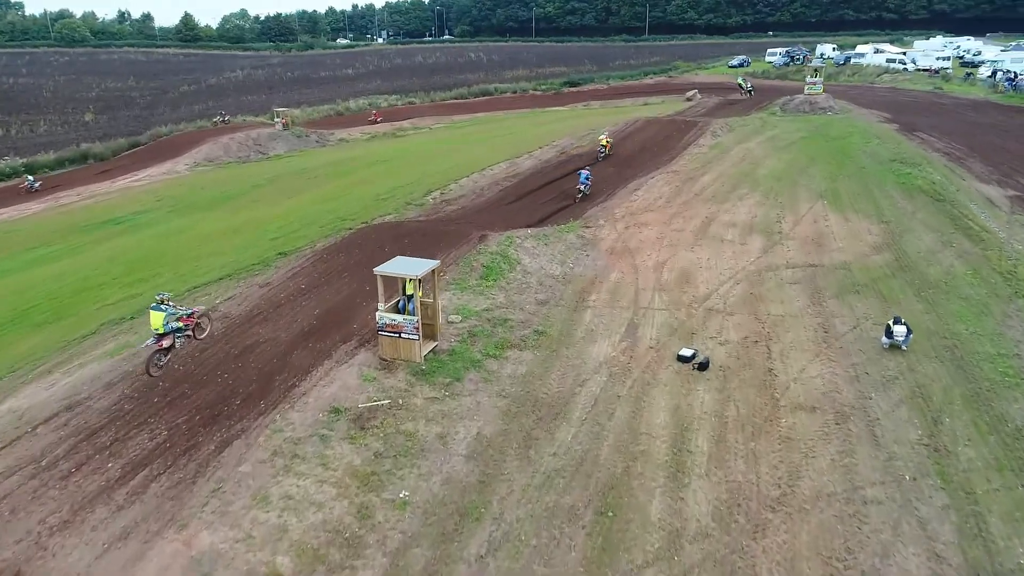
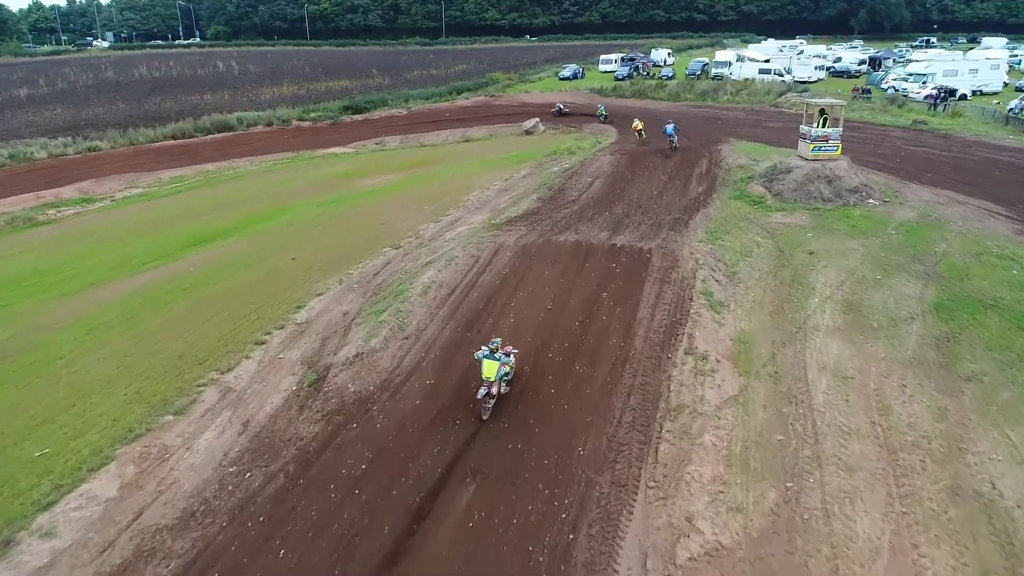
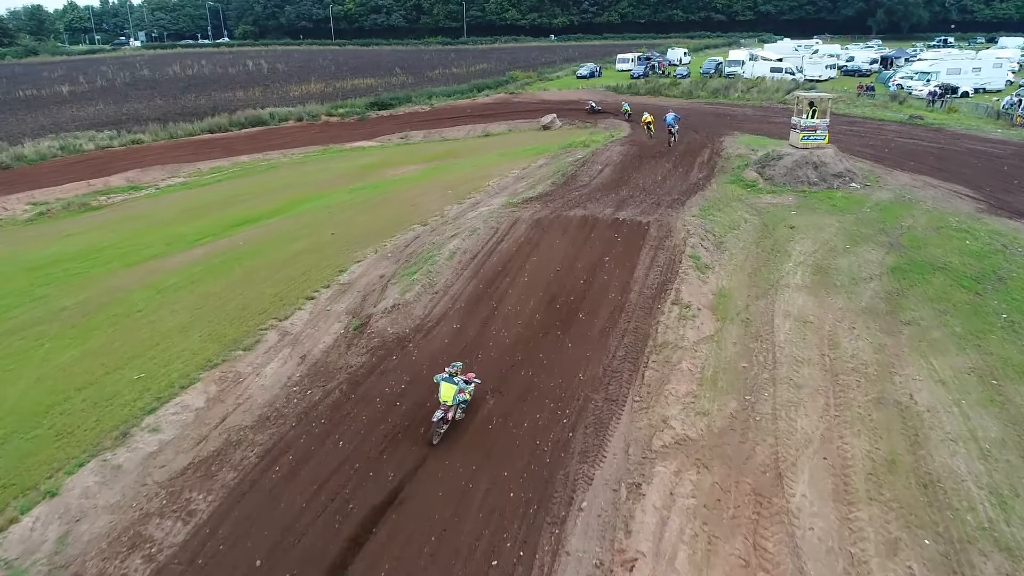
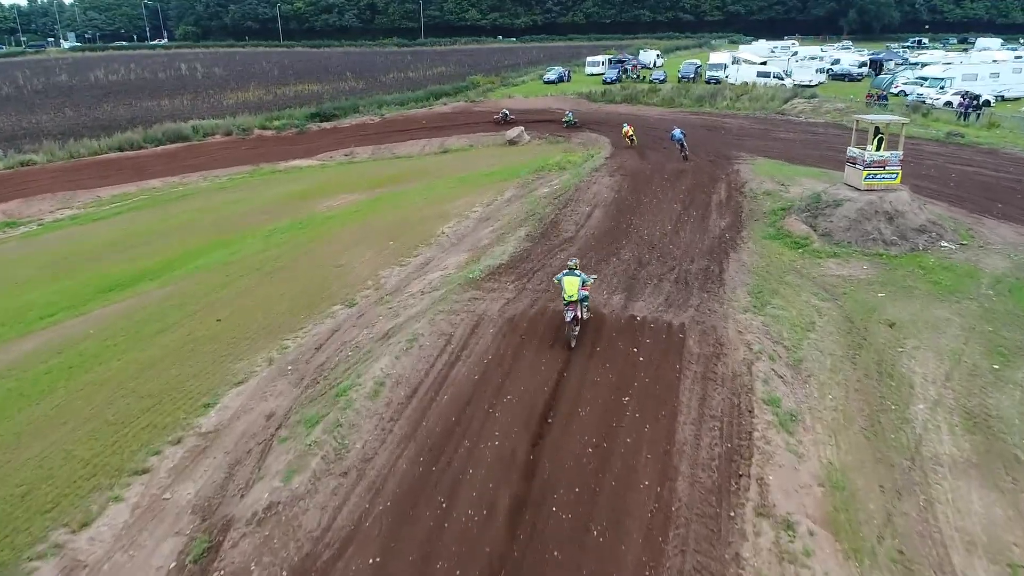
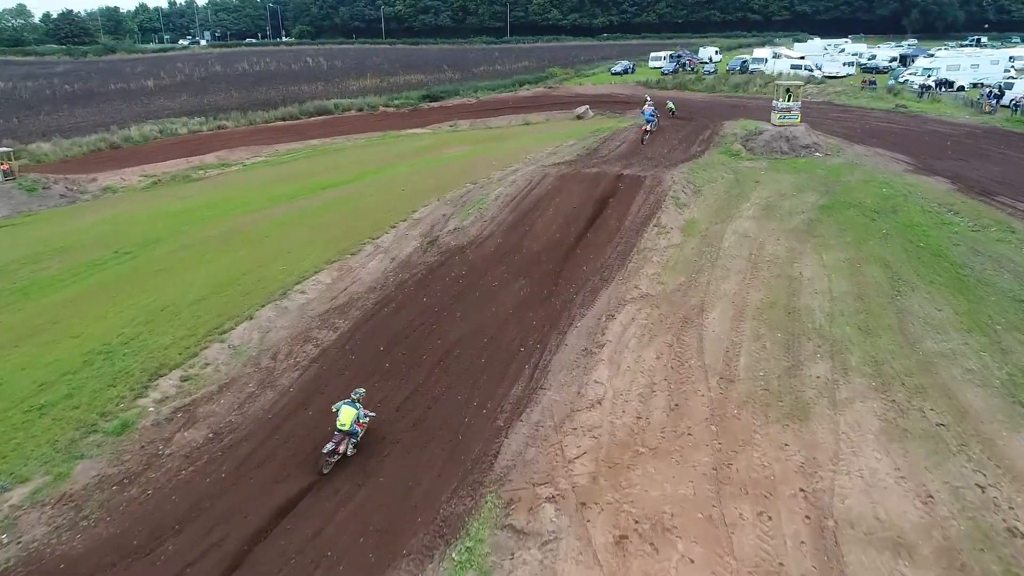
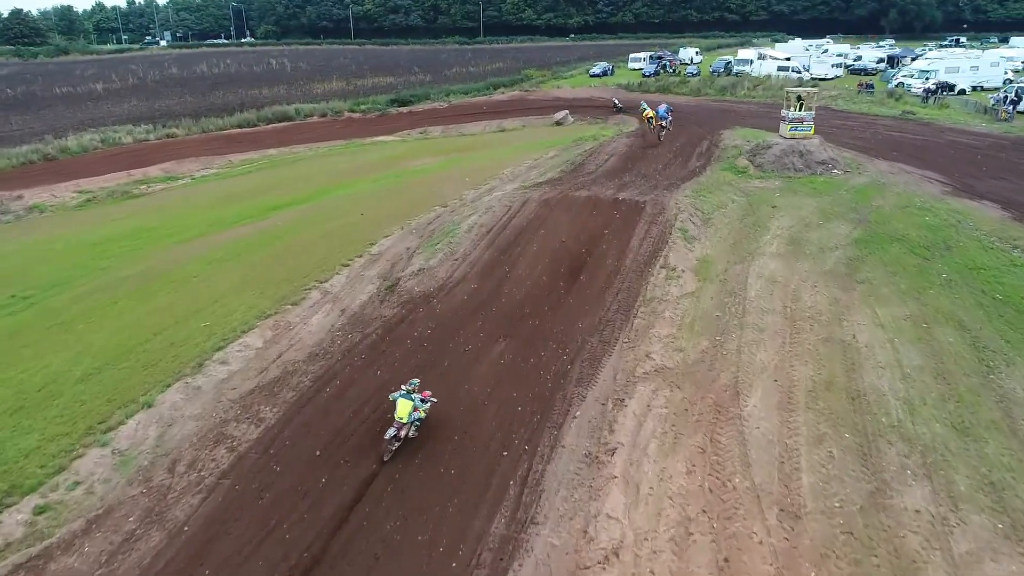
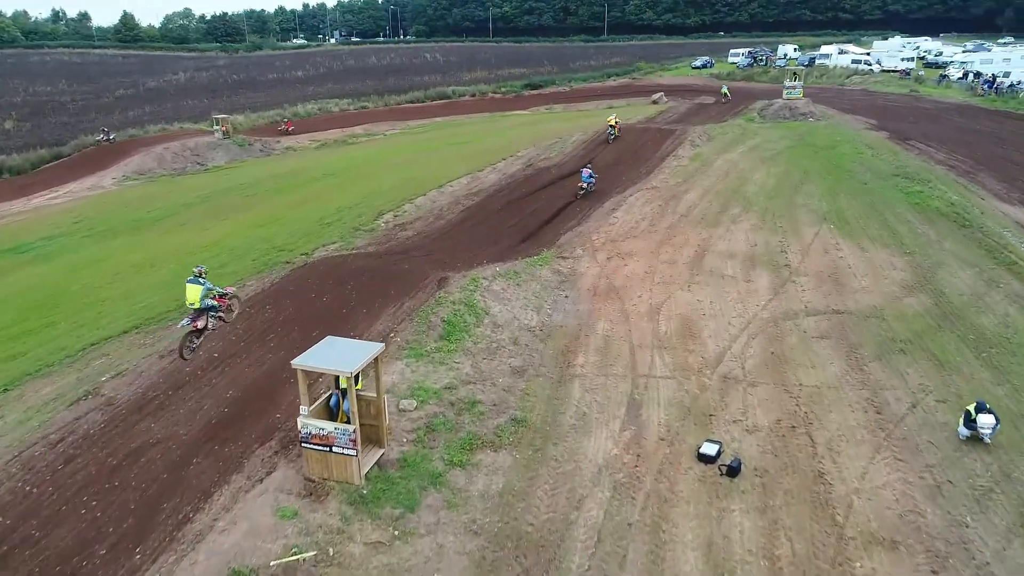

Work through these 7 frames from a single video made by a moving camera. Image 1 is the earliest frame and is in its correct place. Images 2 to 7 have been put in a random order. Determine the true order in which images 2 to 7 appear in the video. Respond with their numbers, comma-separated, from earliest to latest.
7, 5, 6, 3, 2, 4
